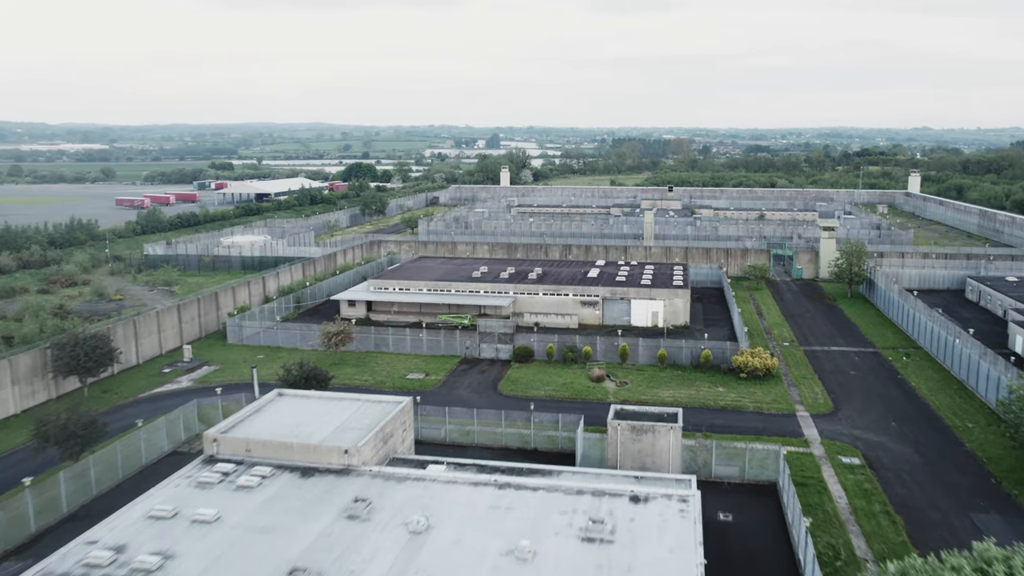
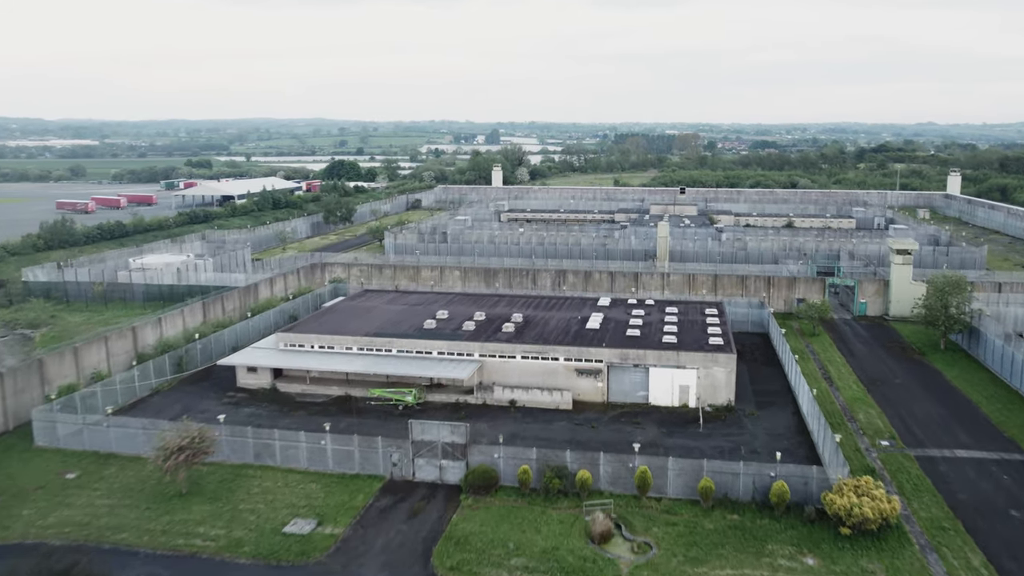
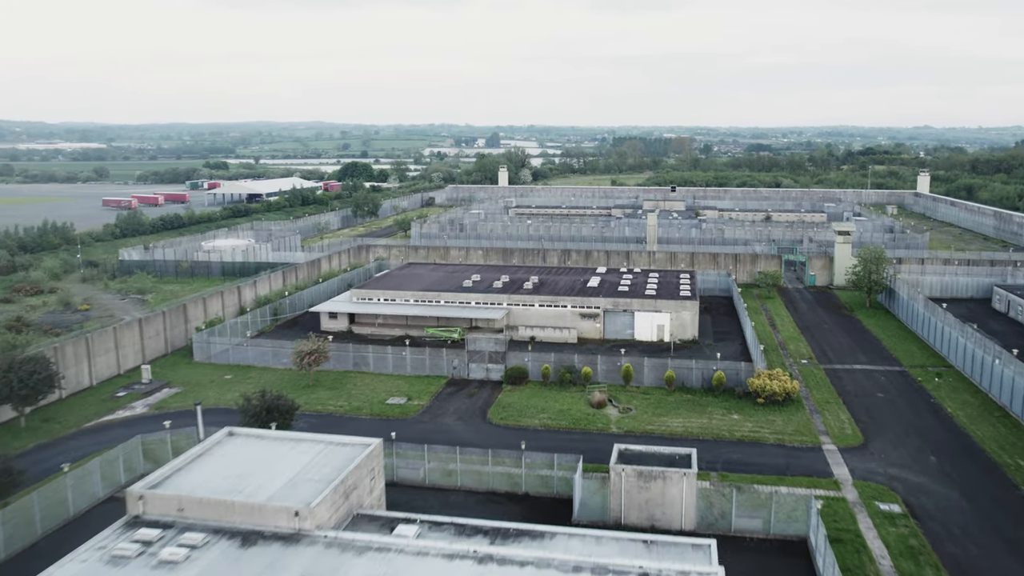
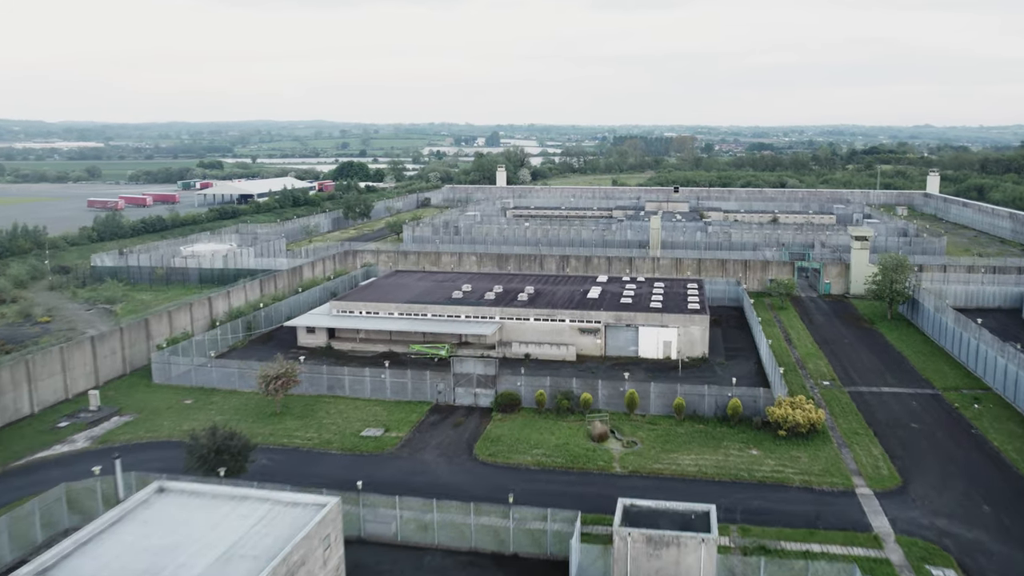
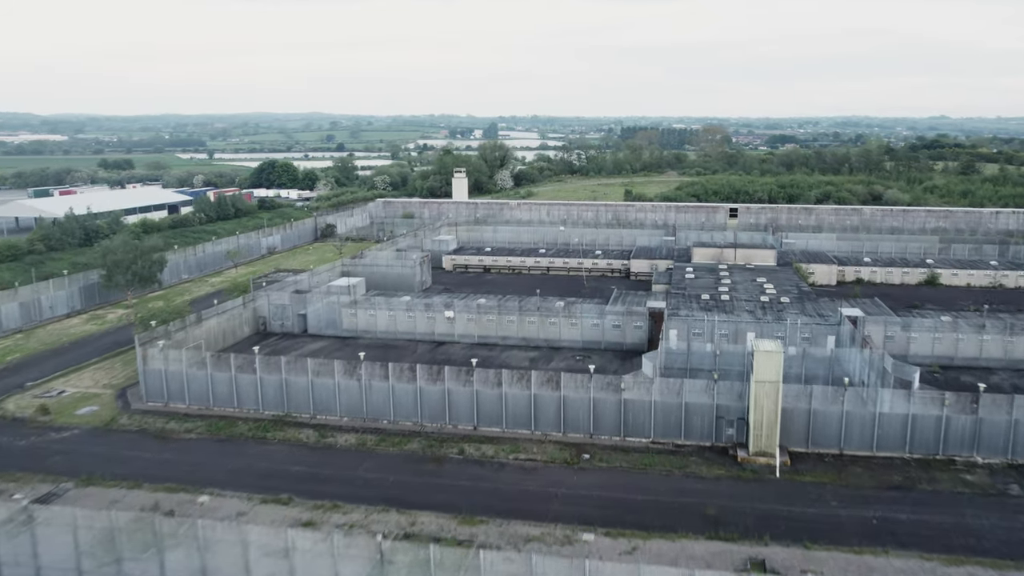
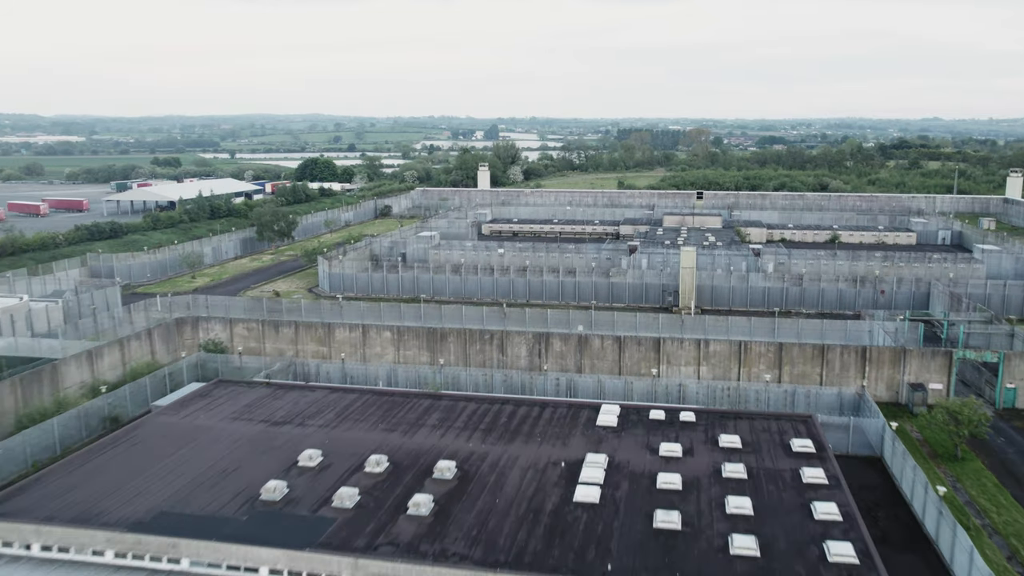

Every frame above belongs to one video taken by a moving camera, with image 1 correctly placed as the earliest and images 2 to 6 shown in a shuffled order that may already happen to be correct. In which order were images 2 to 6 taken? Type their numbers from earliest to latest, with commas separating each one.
3, 4, 2, 6, 5
